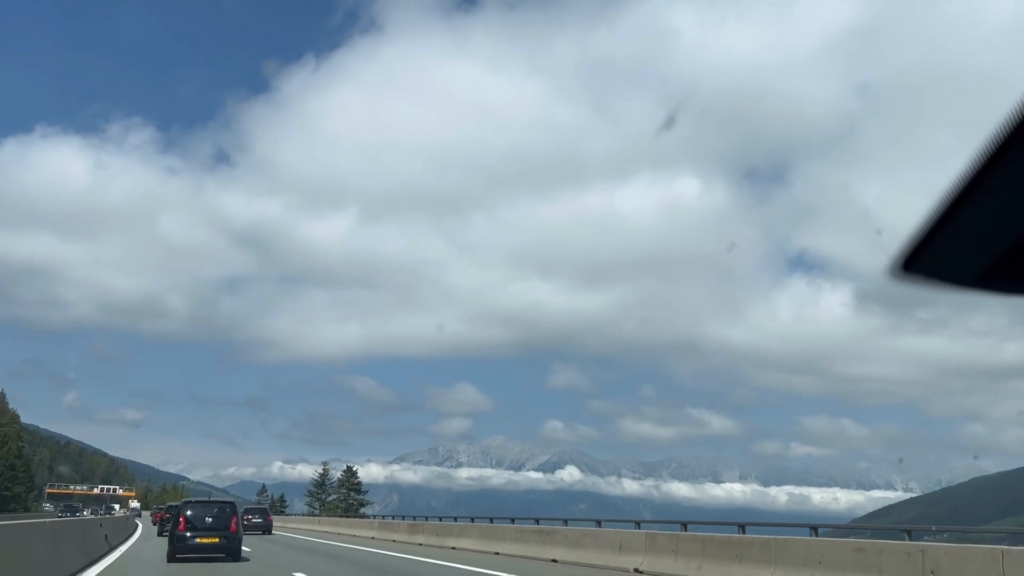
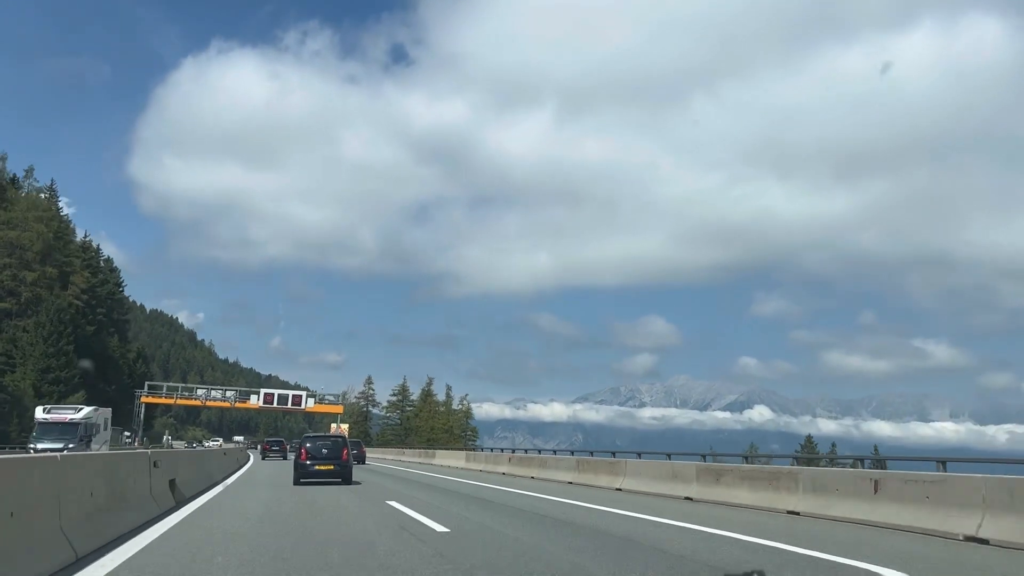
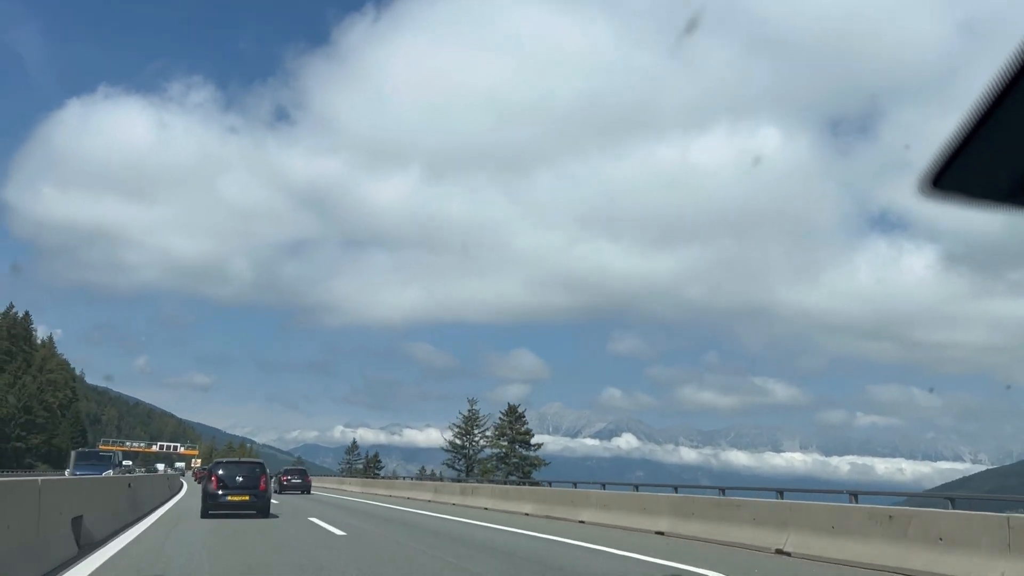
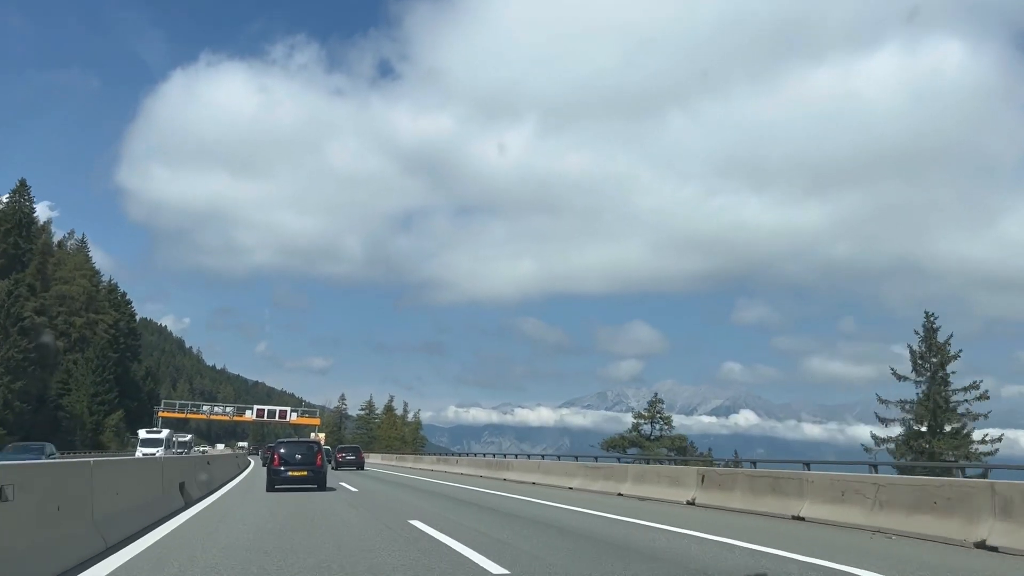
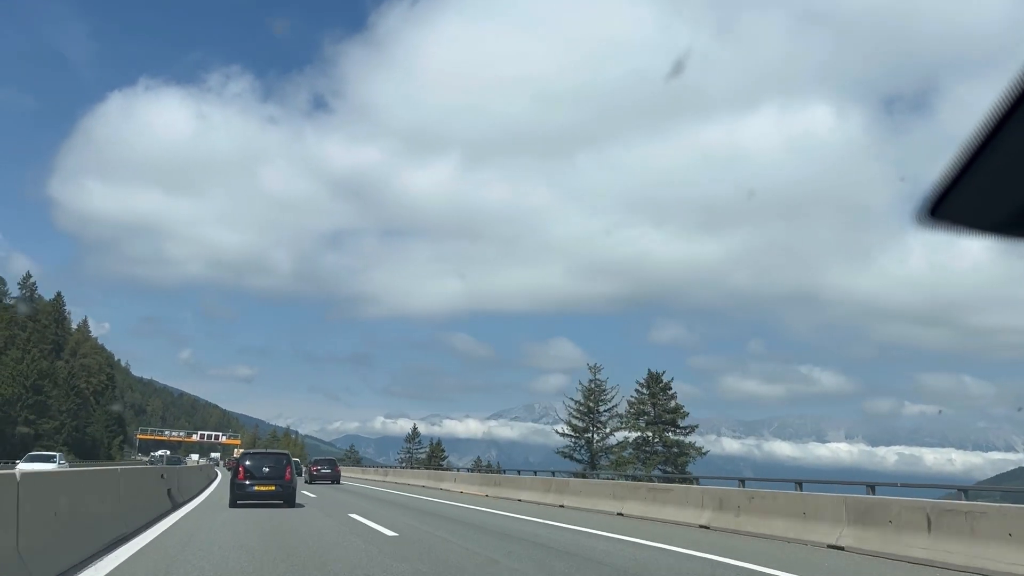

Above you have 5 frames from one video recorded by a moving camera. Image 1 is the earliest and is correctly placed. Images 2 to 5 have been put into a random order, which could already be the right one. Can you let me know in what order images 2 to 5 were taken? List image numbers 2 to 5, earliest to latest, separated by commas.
3, 5, 4, 2
